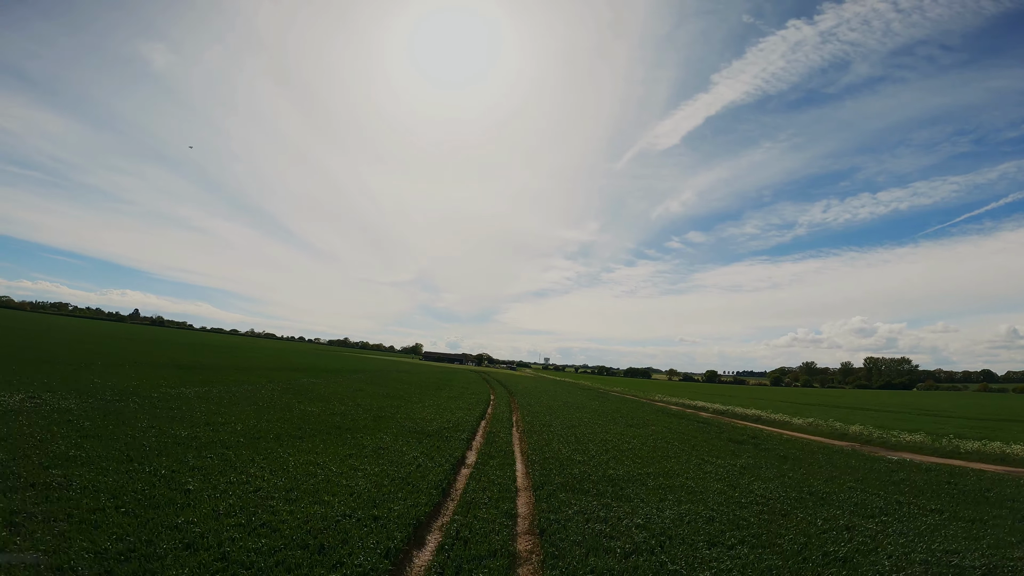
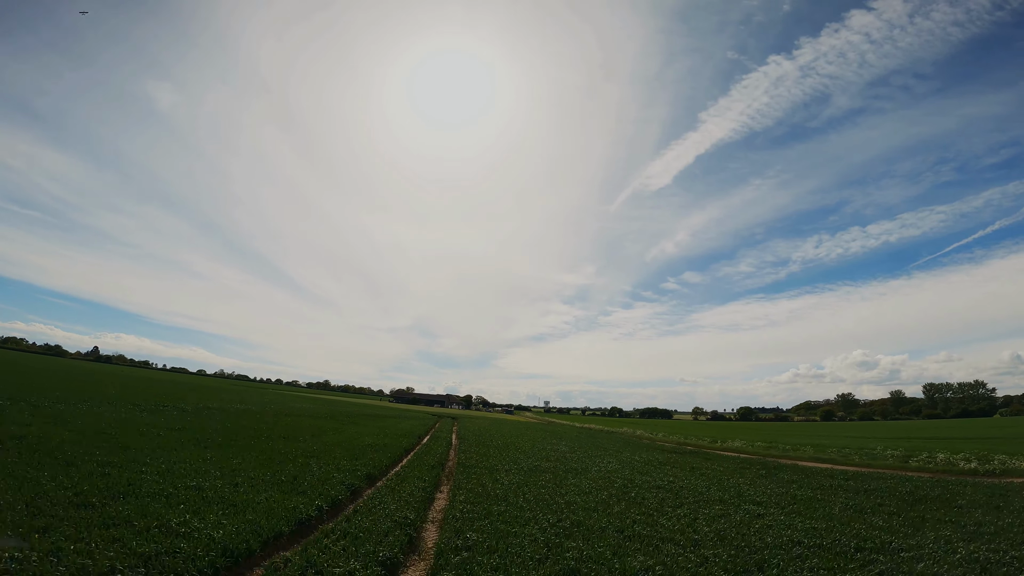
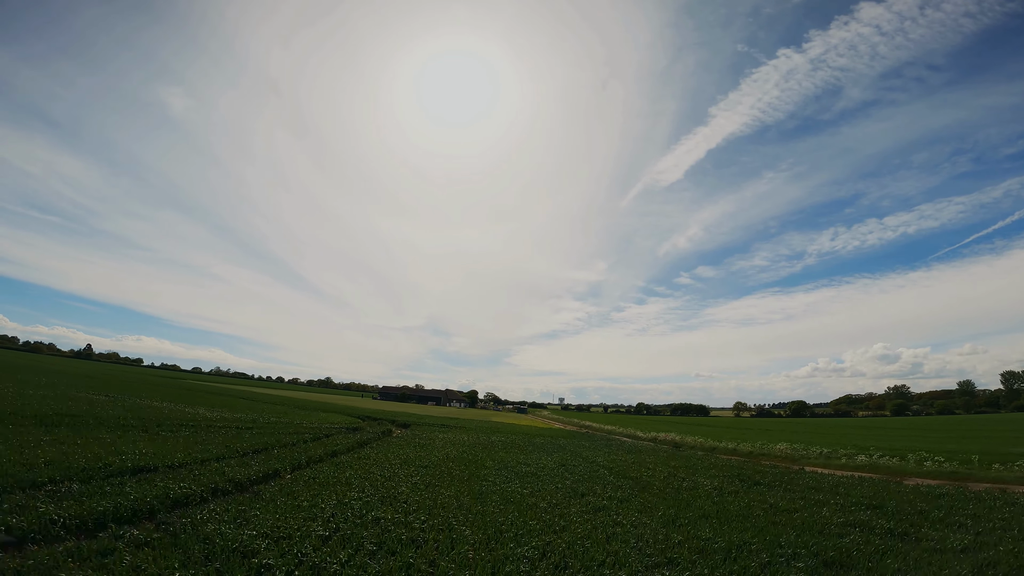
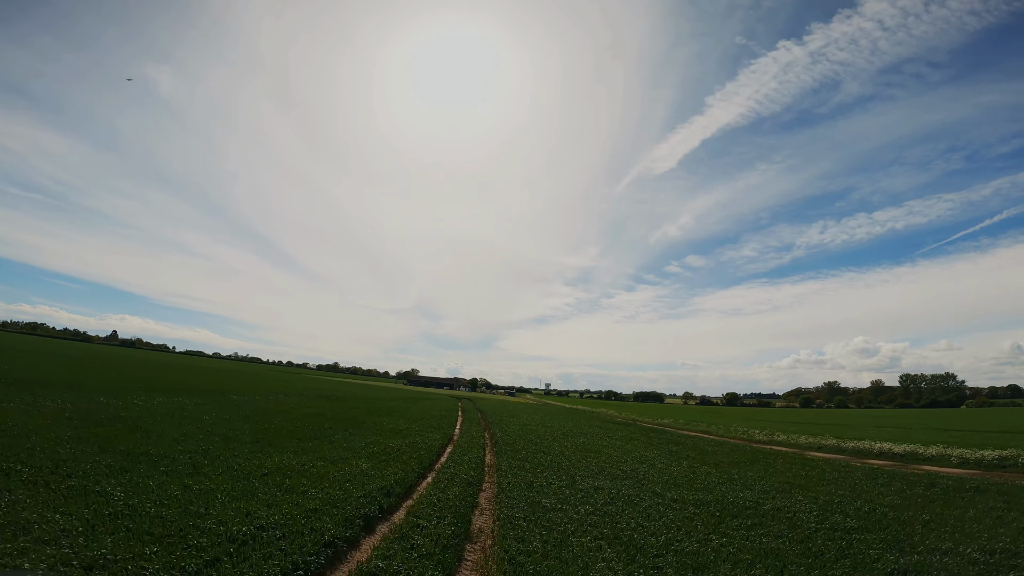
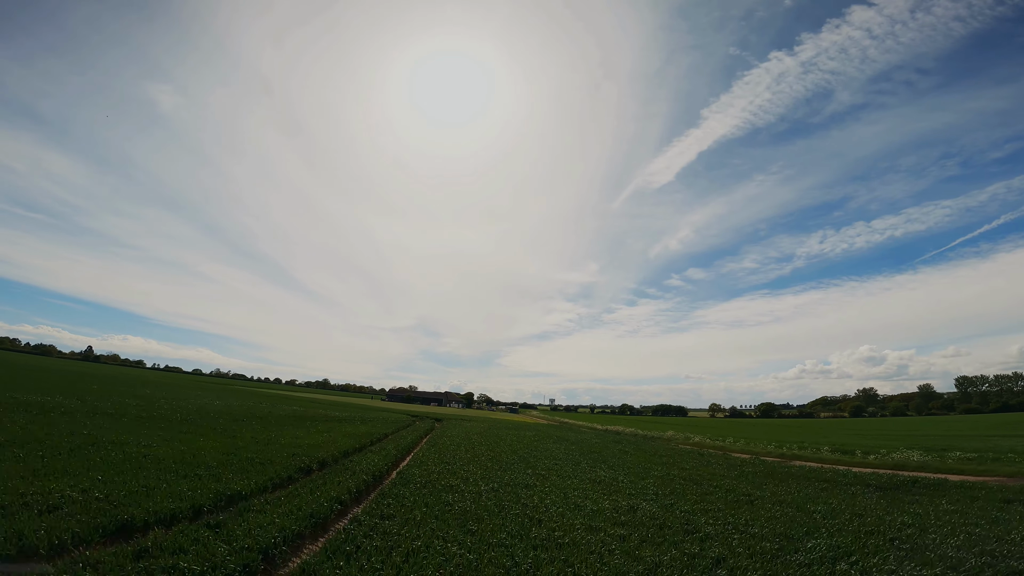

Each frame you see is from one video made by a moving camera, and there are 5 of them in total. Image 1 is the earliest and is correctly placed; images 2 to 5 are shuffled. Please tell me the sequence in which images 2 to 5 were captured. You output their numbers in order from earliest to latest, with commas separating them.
4, 2, 5, 3
